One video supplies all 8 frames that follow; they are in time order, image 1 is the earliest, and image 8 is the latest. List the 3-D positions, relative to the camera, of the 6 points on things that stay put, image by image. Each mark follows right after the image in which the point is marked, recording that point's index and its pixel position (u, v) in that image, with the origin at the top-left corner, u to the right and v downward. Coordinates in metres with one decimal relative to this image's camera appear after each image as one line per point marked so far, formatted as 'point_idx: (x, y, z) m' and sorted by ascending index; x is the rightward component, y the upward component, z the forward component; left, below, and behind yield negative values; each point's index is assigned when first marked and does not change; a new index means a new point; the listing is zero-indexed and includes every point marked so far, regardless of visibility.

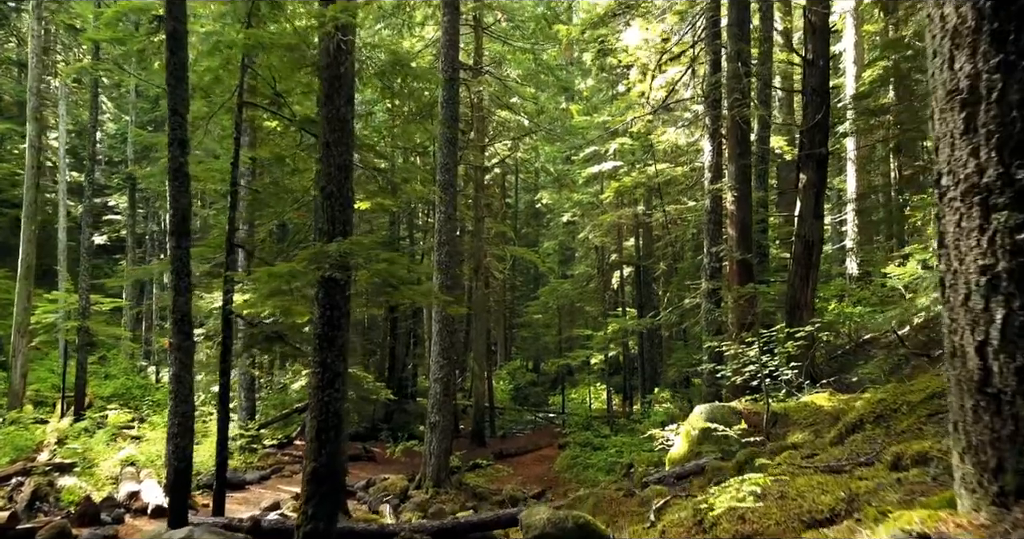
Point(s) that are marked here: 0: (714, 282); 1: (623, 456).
0: (+3.4, -0.2, +12.1) m
1: (+2.3, -3.8, +14.9) m
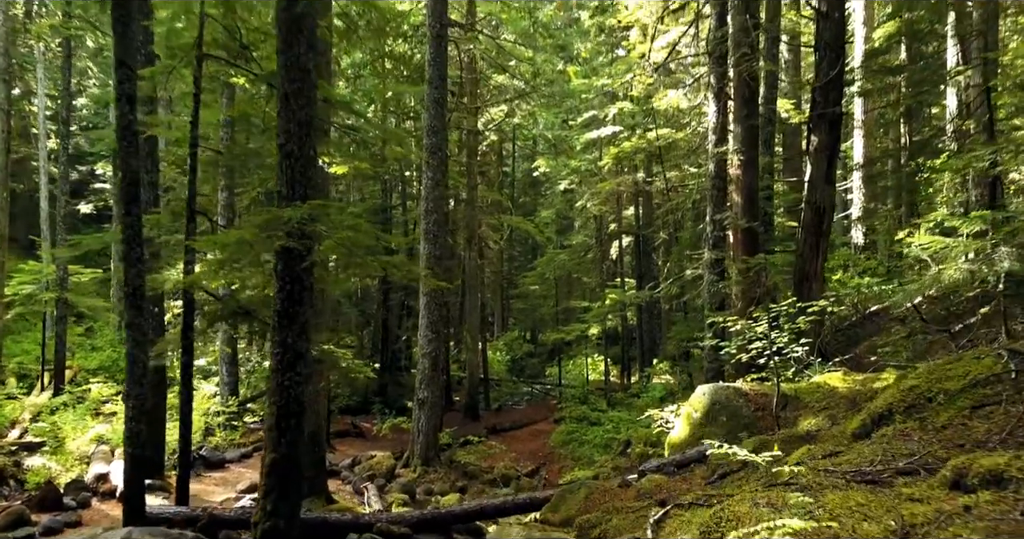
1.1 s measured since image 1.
0: (+3.2, +0.3, +11.4) m
1: (+2.1, -3.2, +14.4) m
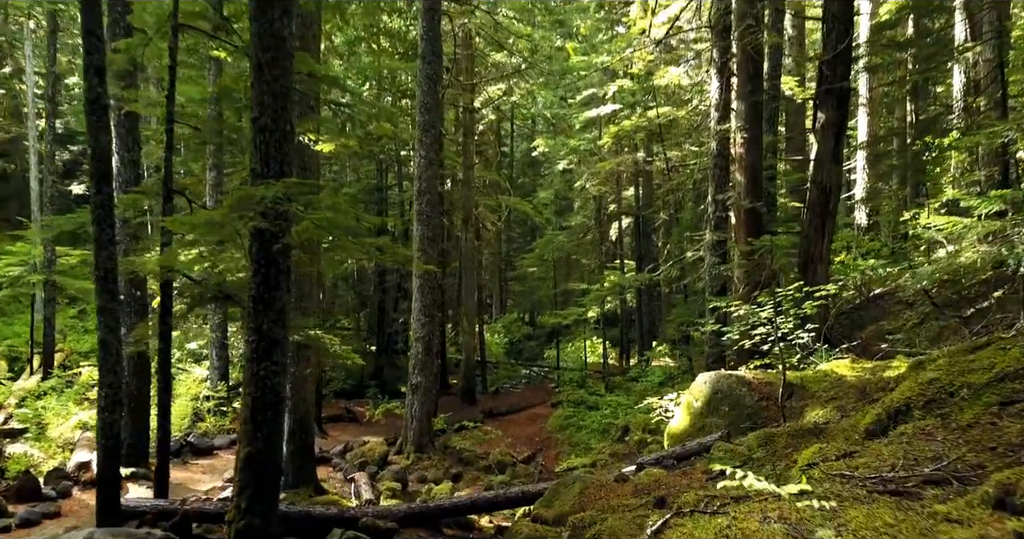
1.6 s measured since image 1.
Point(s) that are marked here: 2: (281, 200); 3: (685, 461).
0: (+3.1, +0.5, +11.1) m
1: (+2.1, -2.9, +14.1) m
2: (-1.6, +0.5, +5.2) m
3: (+1.5, -1.6, +6.1) m
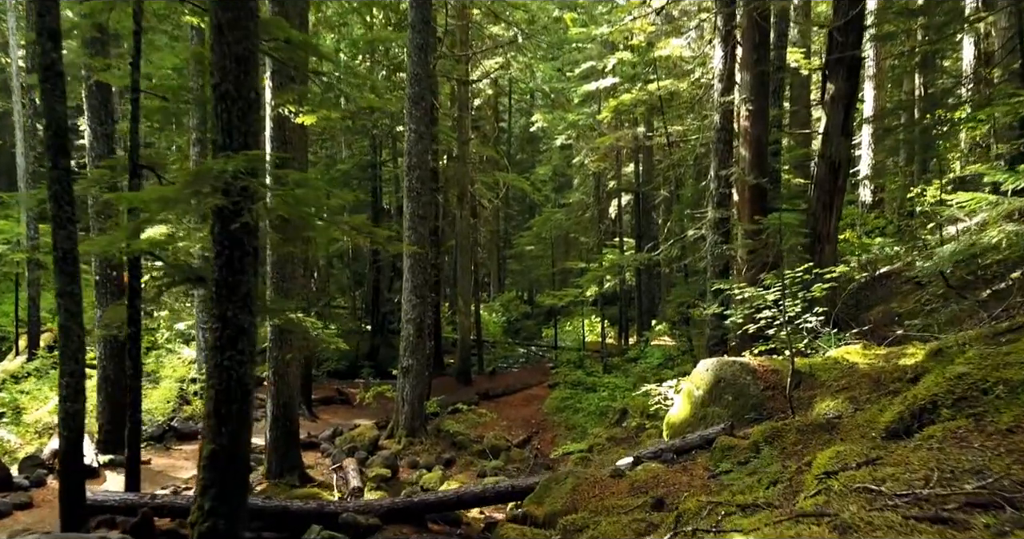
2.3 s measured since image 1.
0: (+3.1, +0.8, +10.6) m
1: (+2.0, -2.5, +13.7) m
2: (-1.7, +0.6, +4.7) m
3: (+1.4, -1.5, +5.7) m
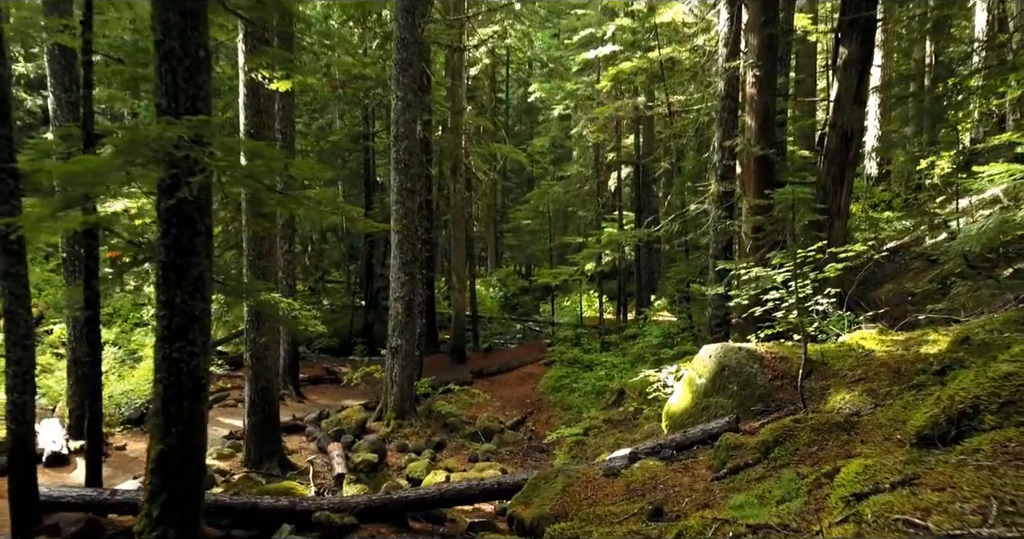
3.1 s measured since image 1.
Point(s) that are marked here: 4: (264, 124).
0: (+2.9, +1.2, +10.0) m
1: (+1.9, -2.0, +13.3) m
2: (-1.8, +0.7, +4.2) m
3: (+1.3, -1.3, +5.2) m
4: (-2.9, +1.7, +8.5) m
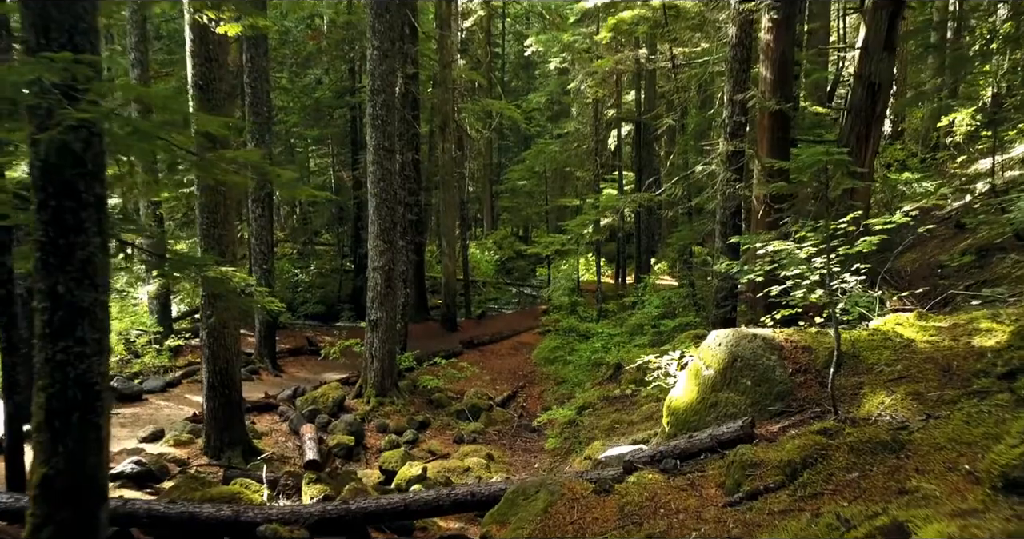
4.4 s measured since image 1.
0: (+2.8, +1.6, +9.1) m
1: (+1.7, -1.4, +12.5) m
2: (-2.0, +0.8, +3.2) m
3: (+1.1, -1.2, +4.4) m
4: (-3.1, +2.0, +7.5) m
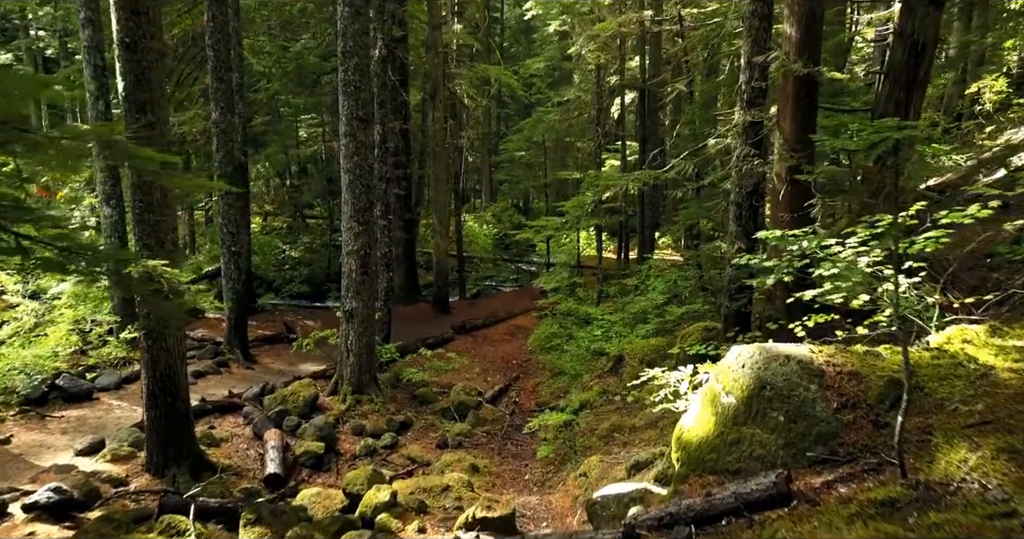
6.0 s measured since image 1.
0: (+2.6, +1.7, +8.0) m
1: (+1.6, -1.1, +11.5) m
2: (-2.2, +0.7, +2.2) m
3: (+0.9, -1.2, +3.4) m
4: (-3.2, +2.1, +6.3) m
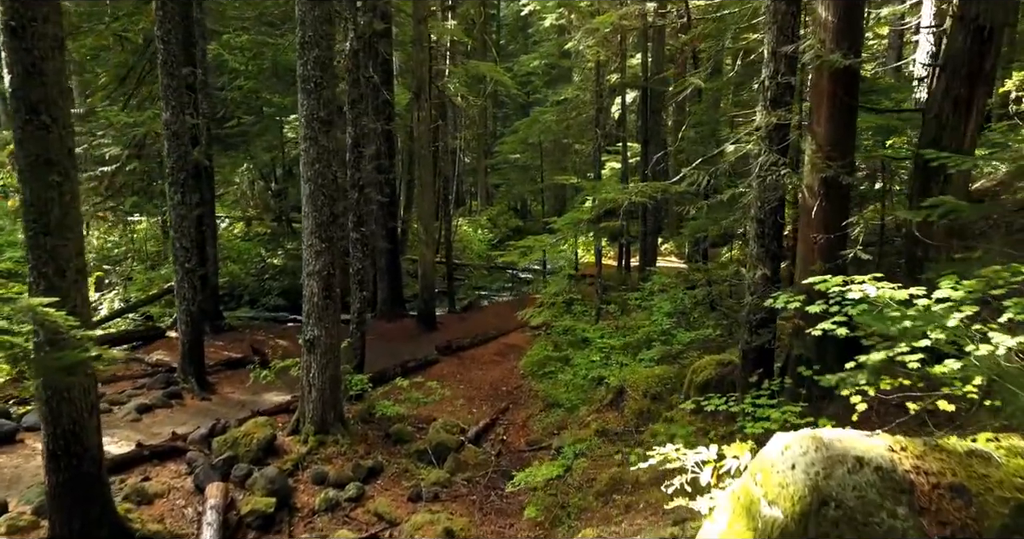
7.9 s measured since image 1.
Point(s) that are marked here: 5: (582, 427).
0: (+2.5, +1.4, +6.8) m
1: (+1.4, -1.4, +10.3) m
2: (-2.3, +0.4, +1.0) m
3: (+0.8, -1.5, +2.2) m
4: (-3.4, +1.8, +5.1) m
5: (+0.8, -1.9, +8.9) m
